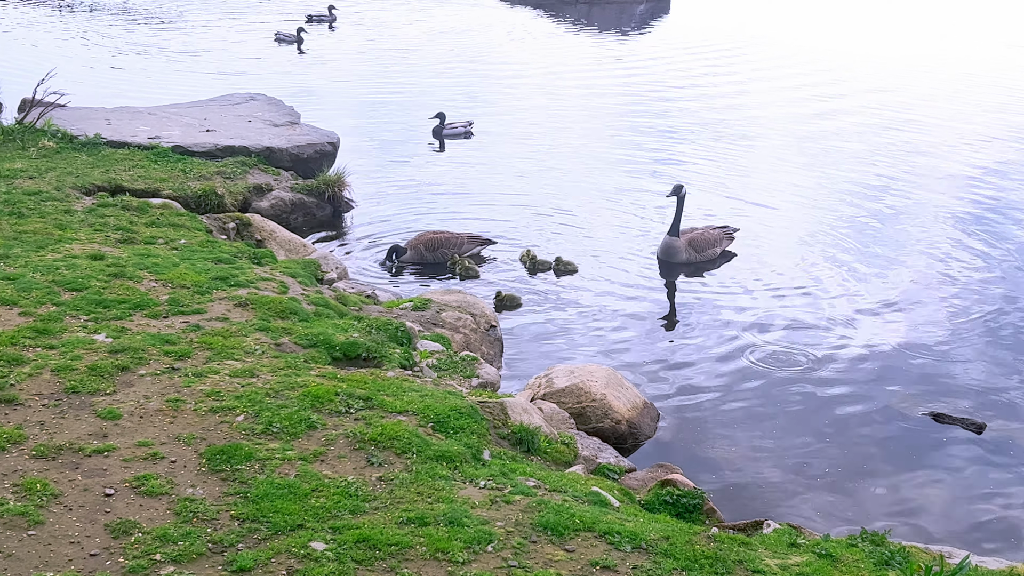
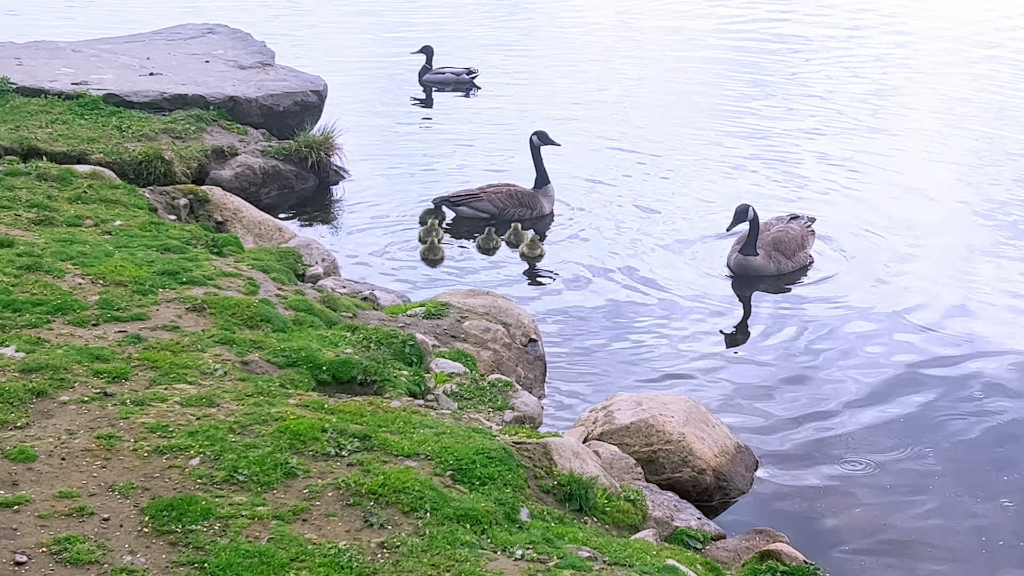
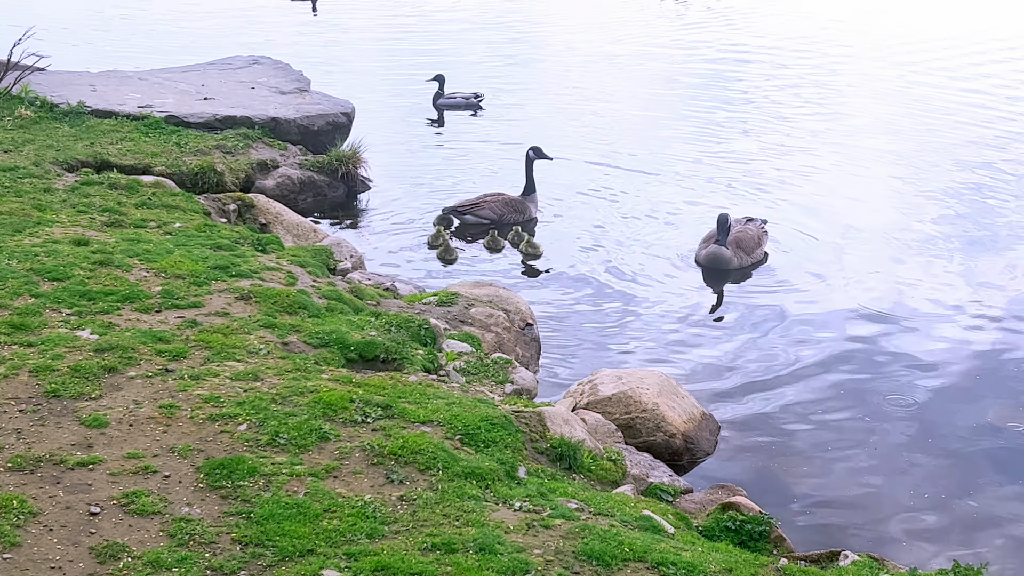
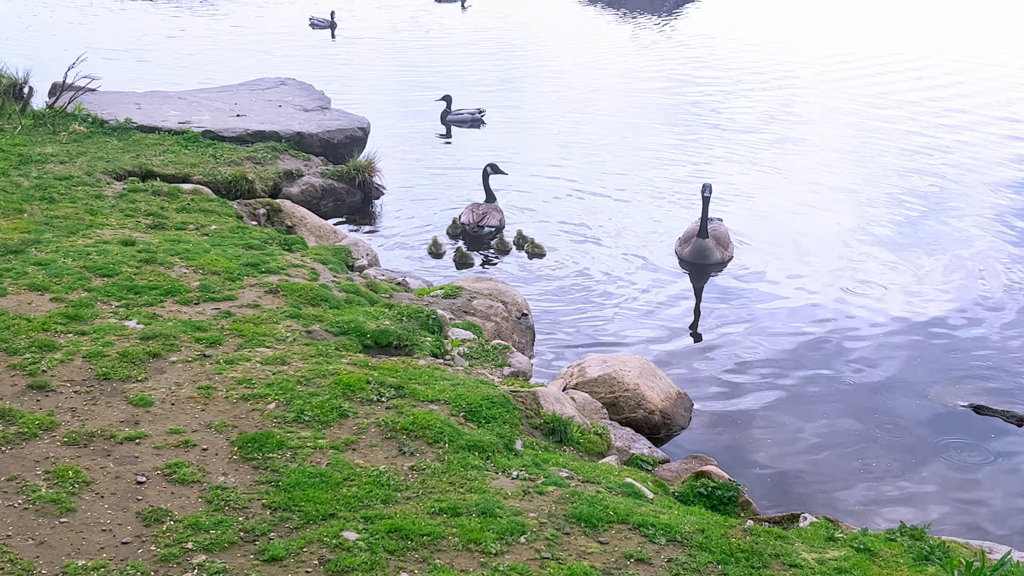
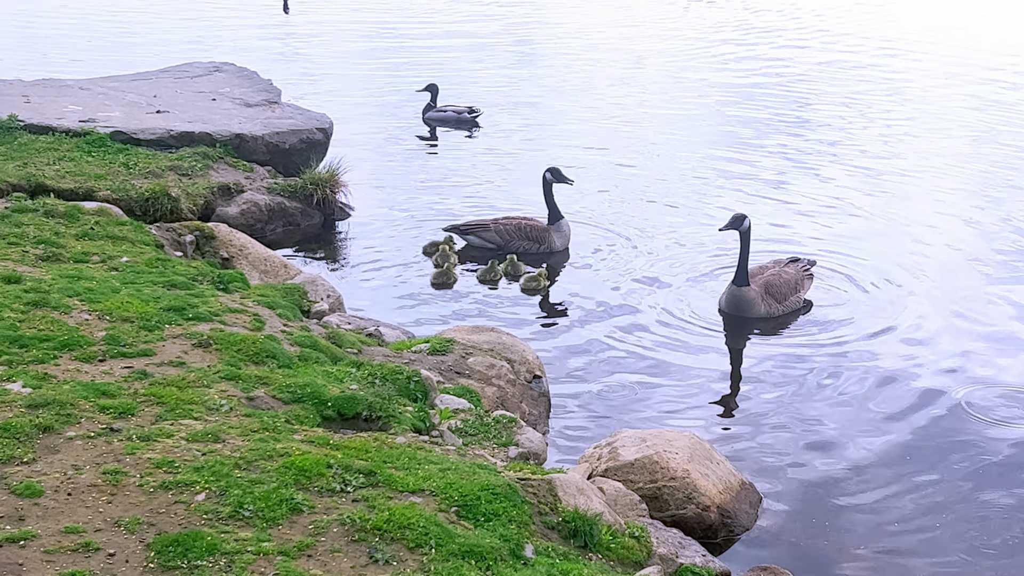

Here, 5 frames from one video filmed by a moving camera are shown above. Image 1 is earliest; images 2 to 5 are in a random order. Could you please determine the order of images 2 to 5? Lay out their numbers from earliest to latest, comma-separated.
4, 3, 2, 5
